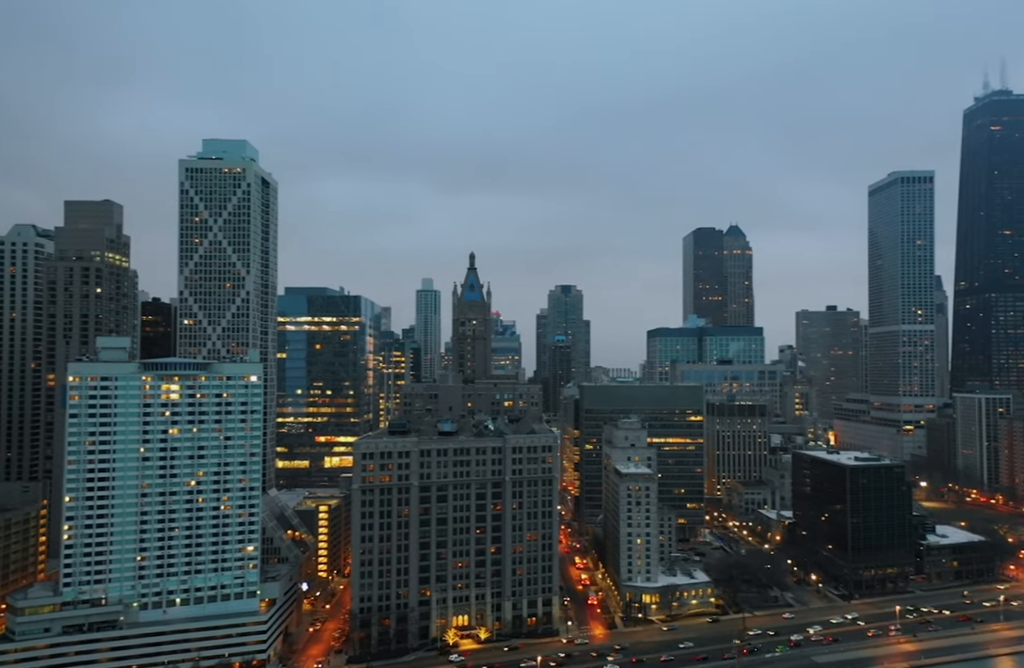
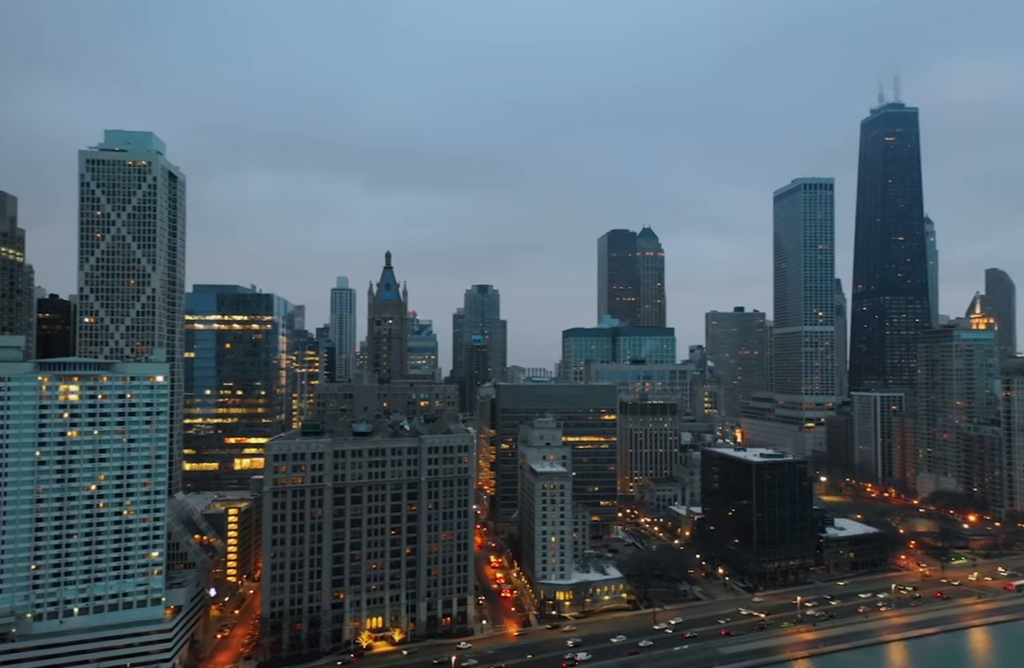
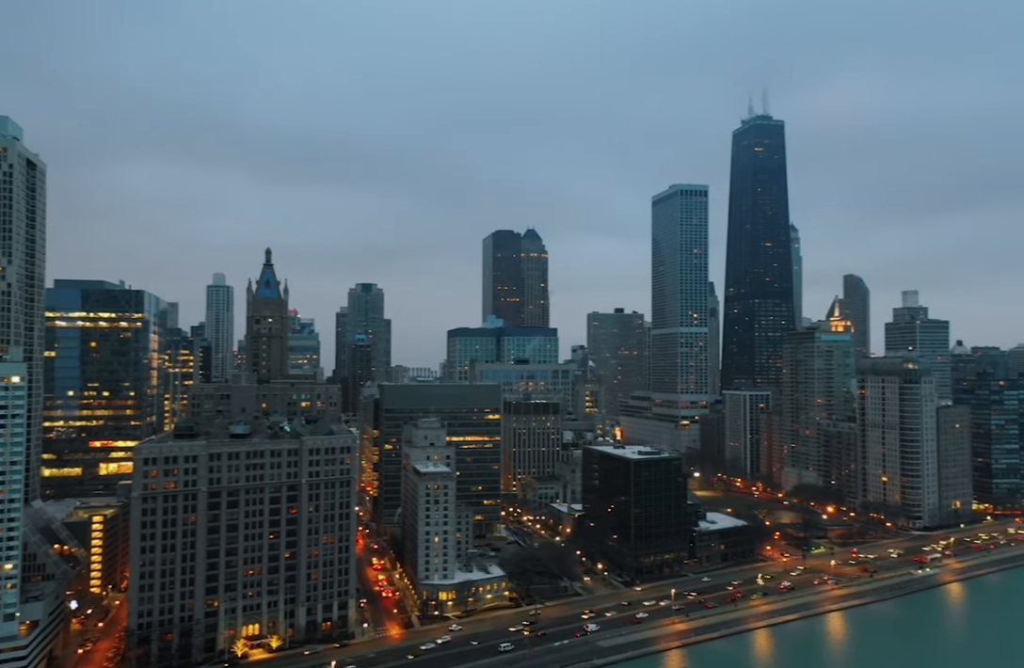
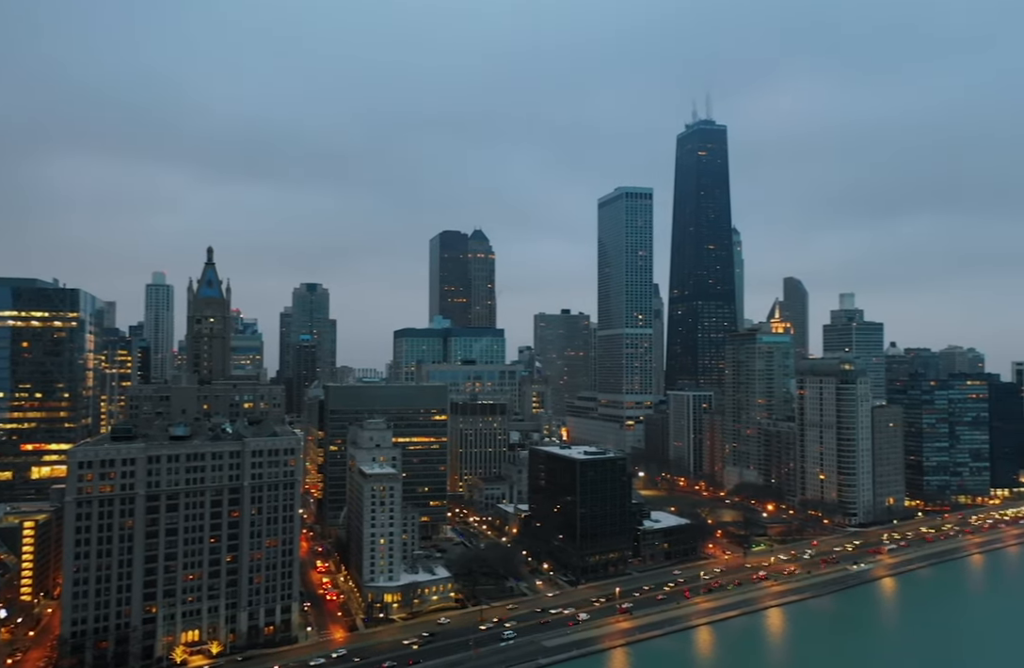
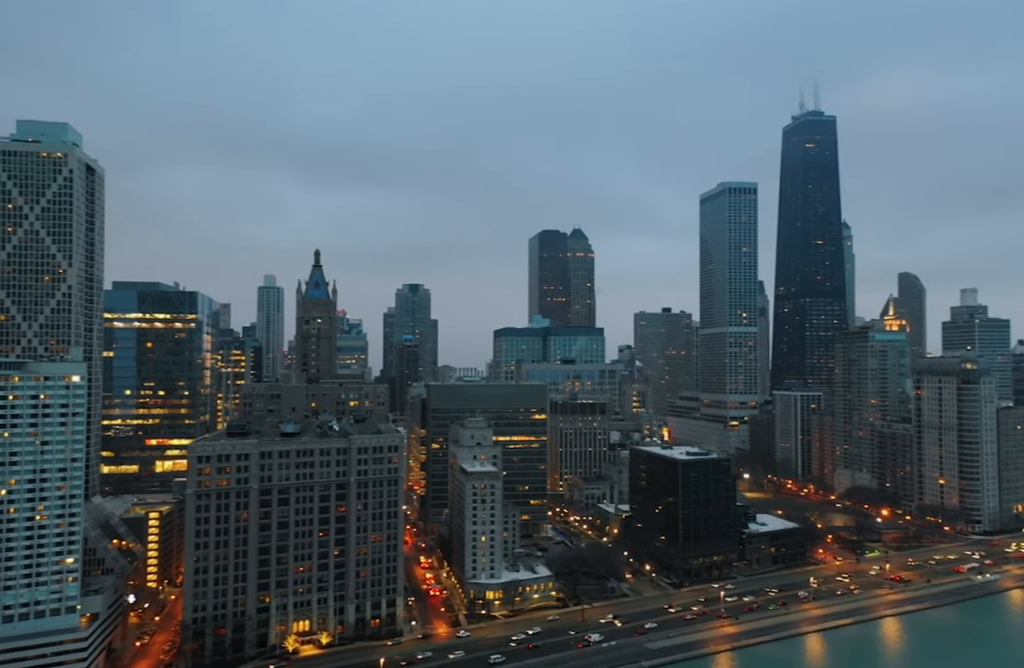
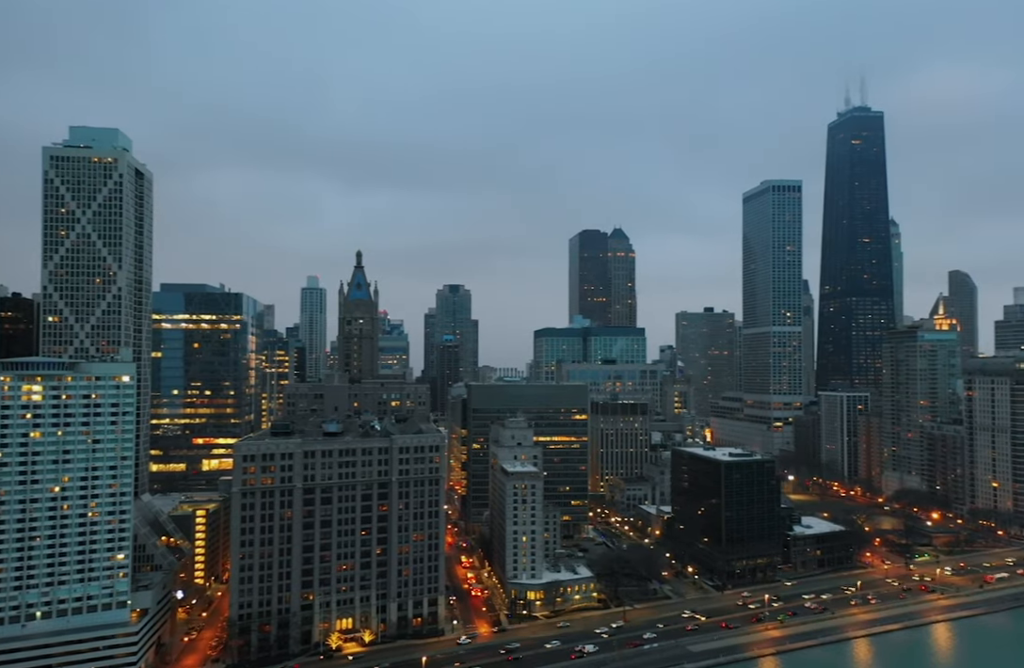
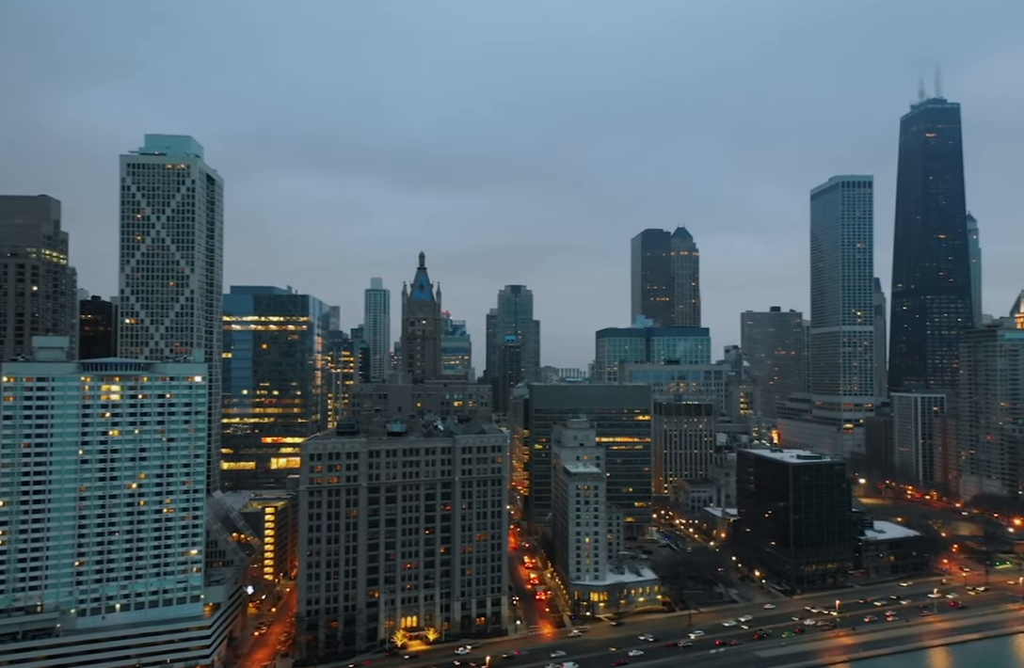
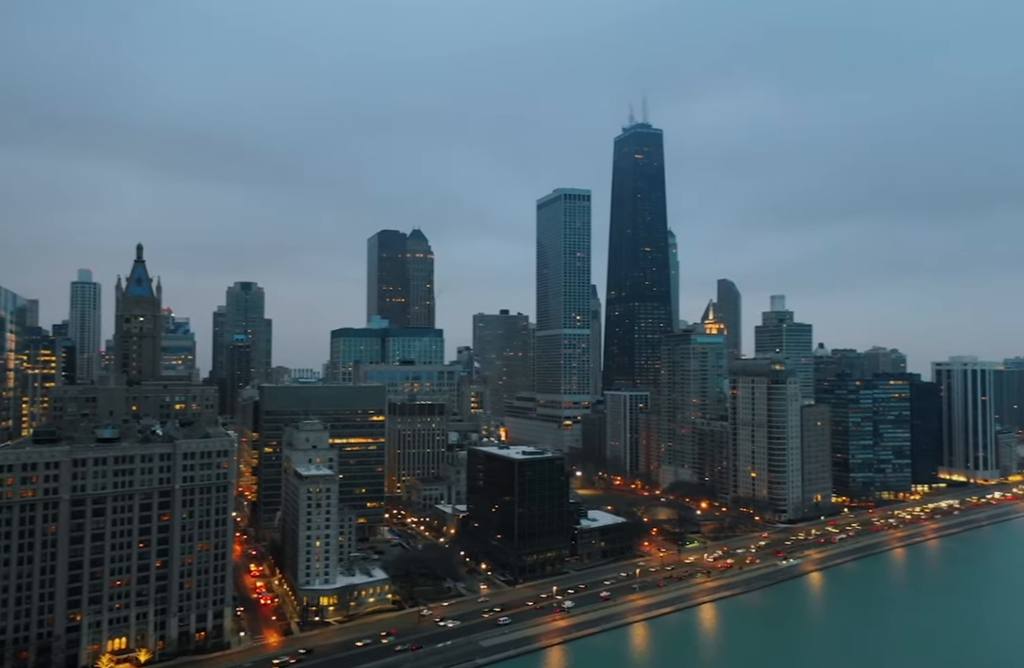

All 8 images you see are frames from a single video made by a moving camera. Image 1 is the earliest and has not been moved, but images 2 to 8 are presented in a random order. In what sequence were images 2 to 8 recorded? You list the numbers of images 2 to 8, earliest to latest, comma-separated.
7, 2, 6, 5, 3, 4, 8
